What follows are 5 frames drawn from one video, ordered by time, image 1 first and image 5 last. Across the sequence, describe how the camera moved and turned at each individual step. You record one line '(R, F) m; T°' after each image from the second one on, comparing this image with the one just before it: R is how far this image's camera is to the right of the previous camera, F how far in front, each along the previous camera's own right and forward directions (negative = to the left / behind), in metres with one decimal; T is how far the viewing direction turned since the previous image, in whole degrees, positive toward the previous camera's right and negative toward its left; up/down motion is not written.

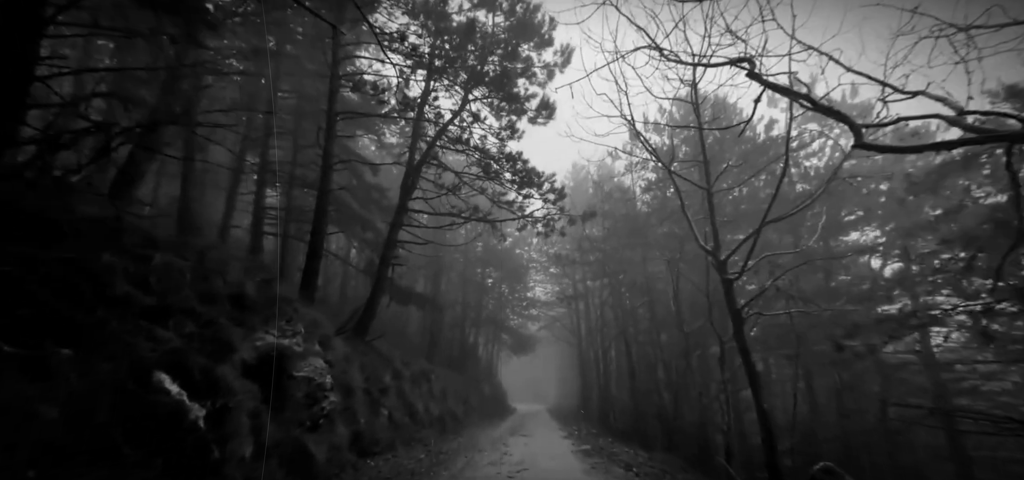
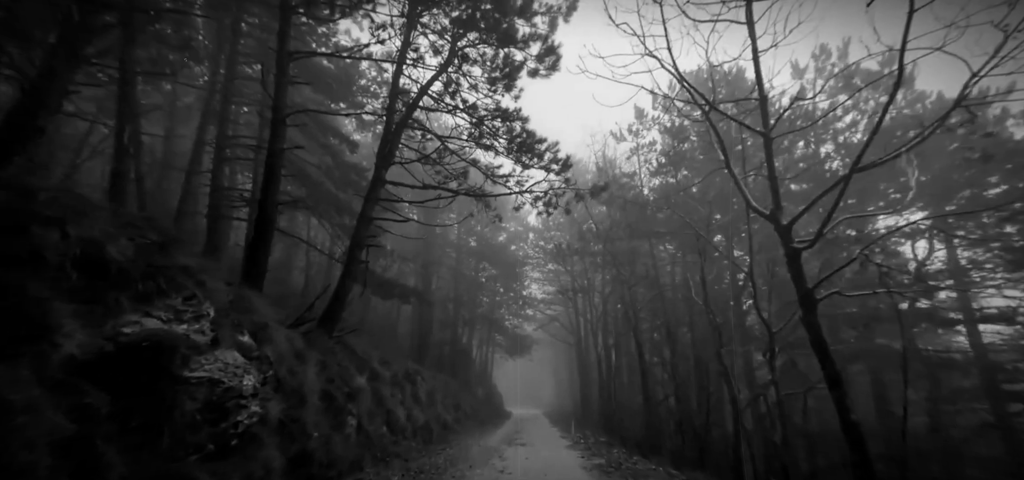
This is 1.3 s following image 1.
(0.0, +1.3) m; +1°
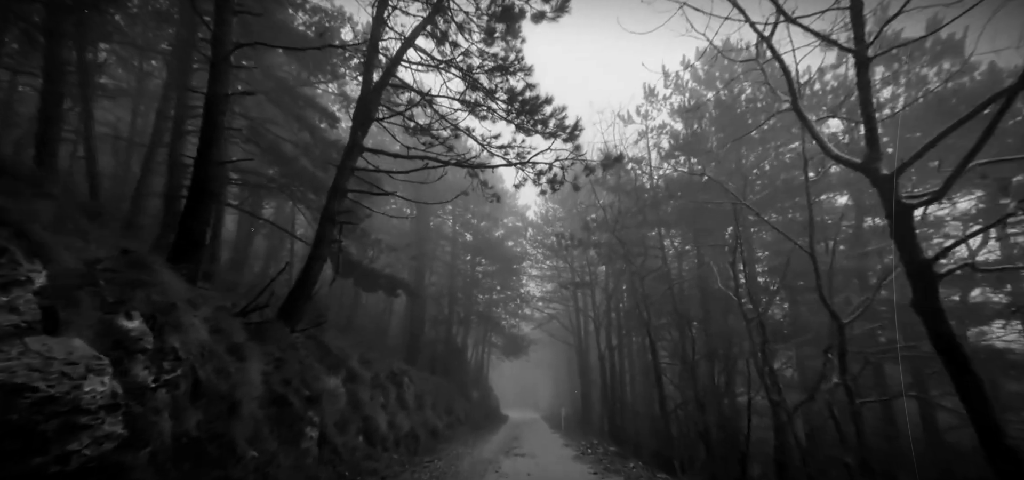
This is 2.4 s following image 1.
(0.0, +1.1) m; 0°
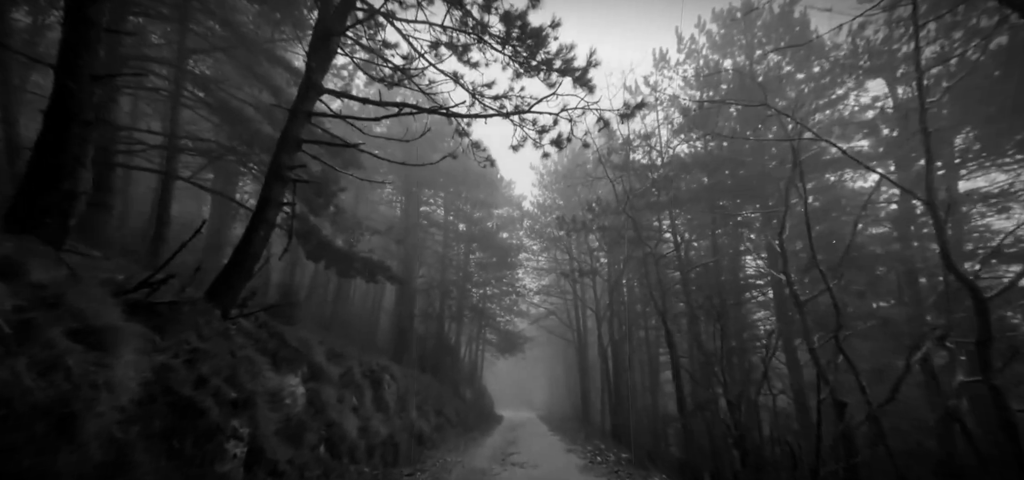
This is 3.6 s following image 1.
(0.0, +1.2) m; +1°
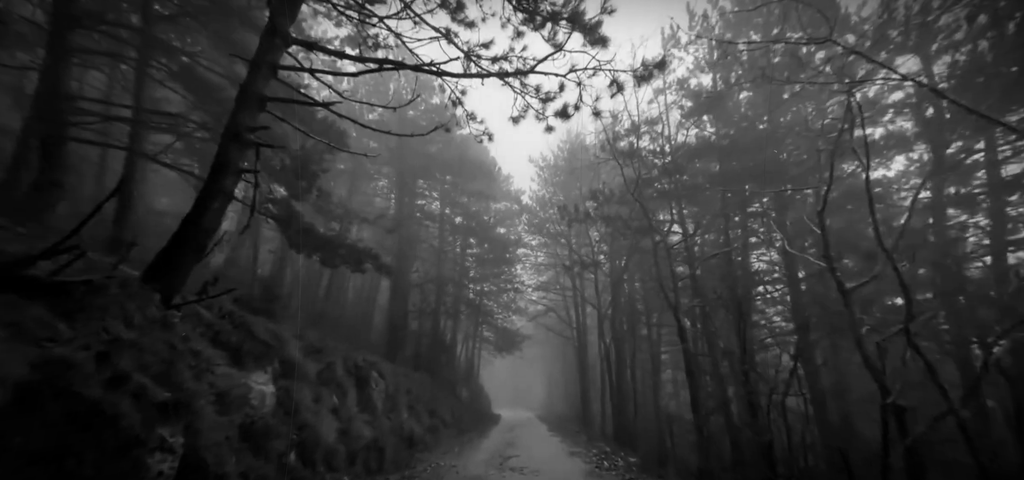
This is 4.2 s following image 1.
(0.0, +0.7) m; 0°
